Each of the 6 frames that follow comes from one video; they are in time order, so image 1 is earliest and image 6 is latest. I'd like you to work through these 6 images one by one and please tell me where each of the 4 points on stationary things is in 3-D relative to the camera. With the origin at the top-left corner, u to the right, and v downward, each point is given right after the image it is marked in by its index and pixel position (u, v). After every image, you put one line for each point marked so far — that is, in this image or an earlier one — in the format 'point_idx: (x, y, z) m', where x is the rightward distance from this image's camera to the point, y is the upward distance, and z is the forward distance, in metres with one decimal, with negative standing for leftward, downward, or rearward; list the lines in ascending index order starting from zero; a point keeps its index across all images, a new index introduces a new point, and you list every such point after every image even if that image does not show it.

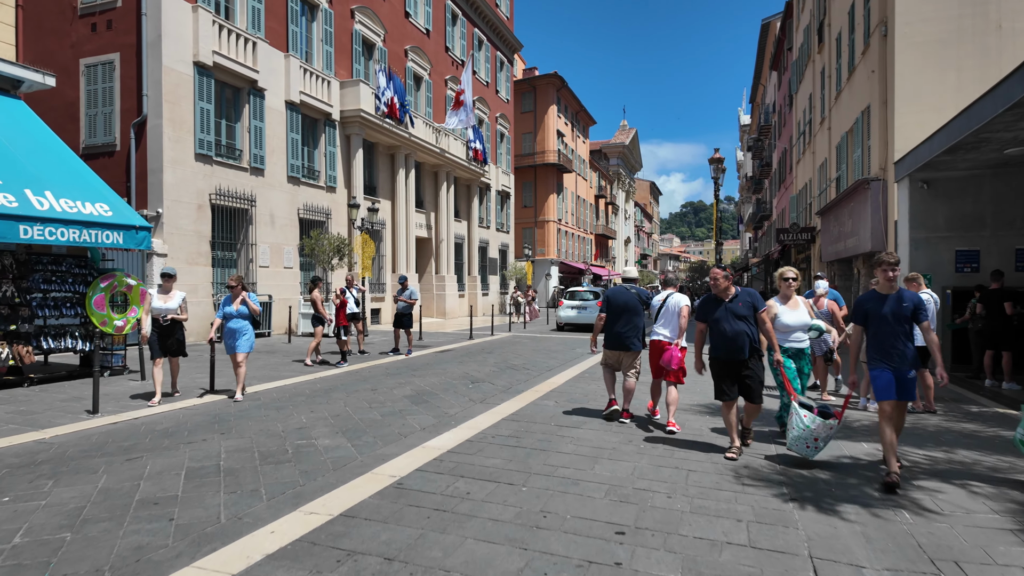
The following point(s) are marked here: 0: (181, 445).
0: (-2.7, -1.3, +4.9) m
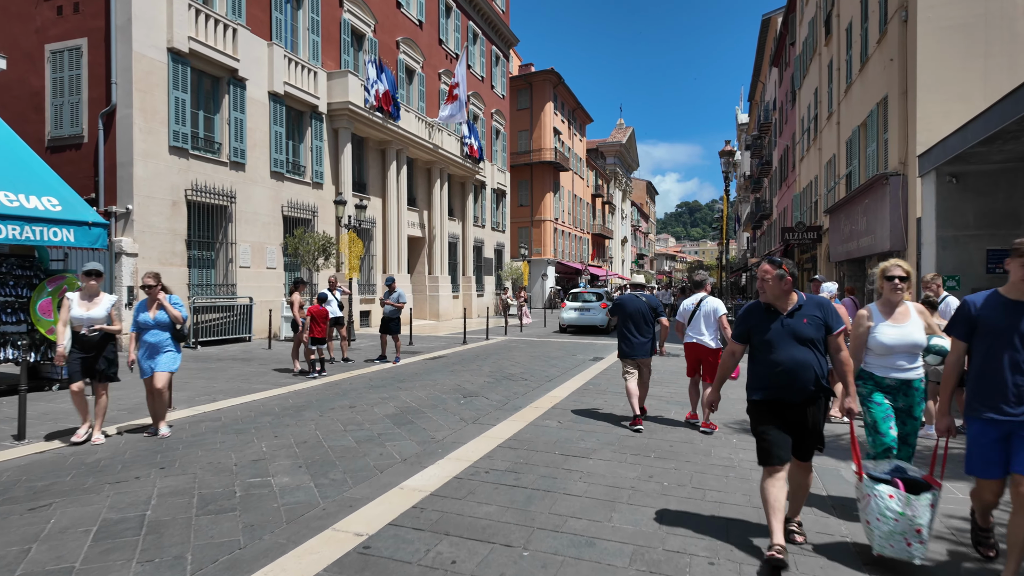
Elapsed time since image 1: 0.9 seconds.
0: (-2.8, -1.3, +4.1) m
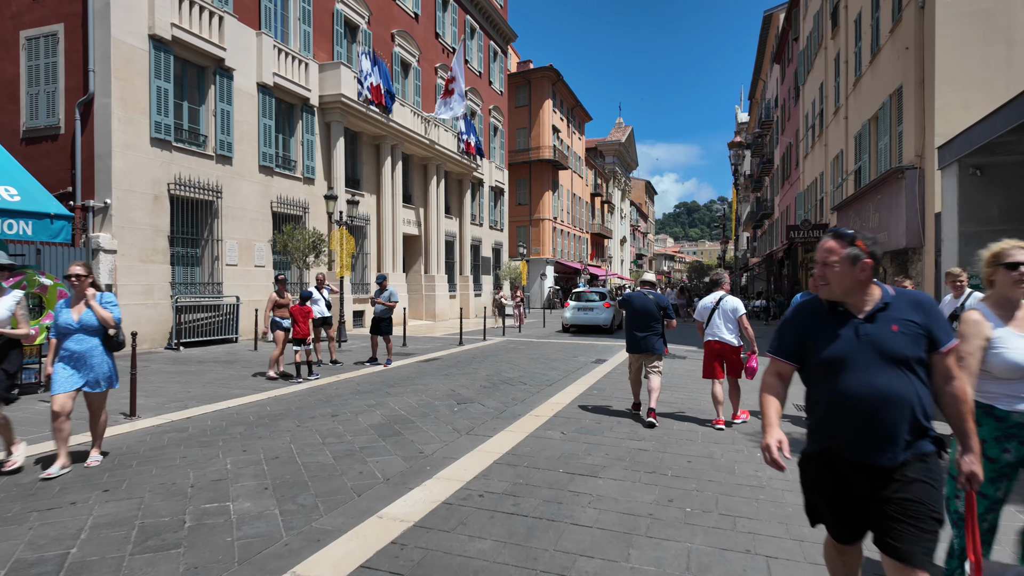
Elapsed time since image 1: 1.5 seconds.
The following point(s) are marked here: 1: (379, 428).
0: (-2.8, -1.3, +3.5) m
1: (-1.3, -1.3, +5.6) m
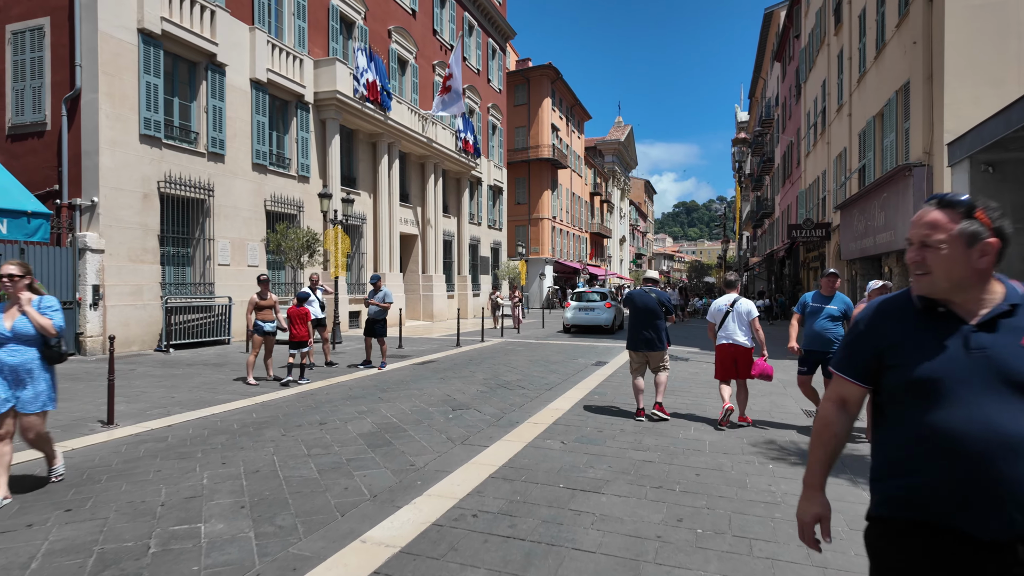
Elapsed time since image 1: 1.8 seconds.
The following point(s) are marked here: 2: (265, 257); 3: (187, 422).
0: (-2.8, -1.3, +3.2) m
1: (-1.3, -1.3, +5.3) m
2: (-6.3, +0.8, +15.4) m
3: (-3.2, -1.3, +5.9) m
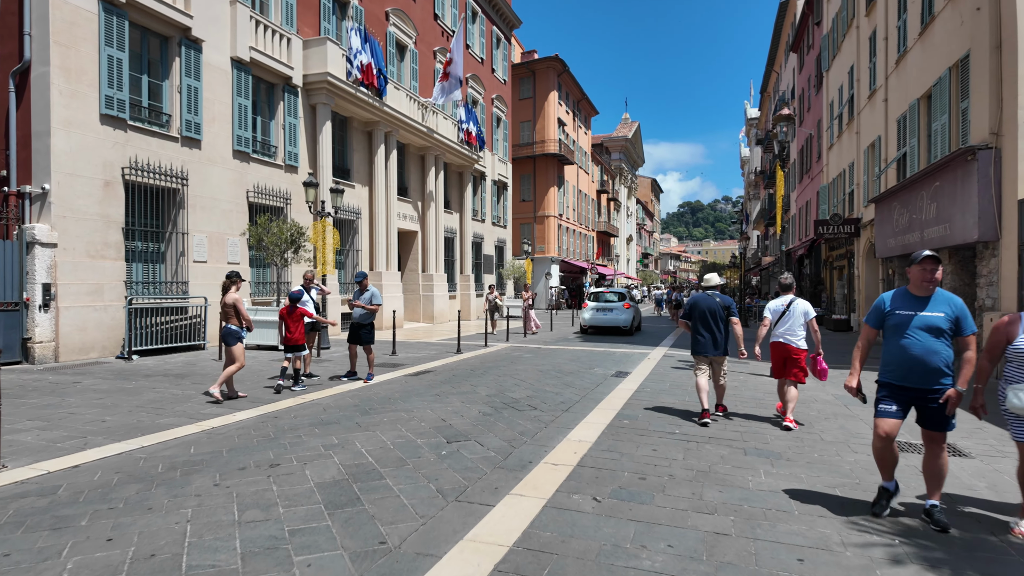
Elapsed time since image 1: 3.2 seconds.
0: (-2.7, -1.3, +1.8) m
1: (-1.2, -1.3, +3.9) m
2: (-6.2, +0.8, +14.0) m
3: (-3.1, -1.3, +4.5) m
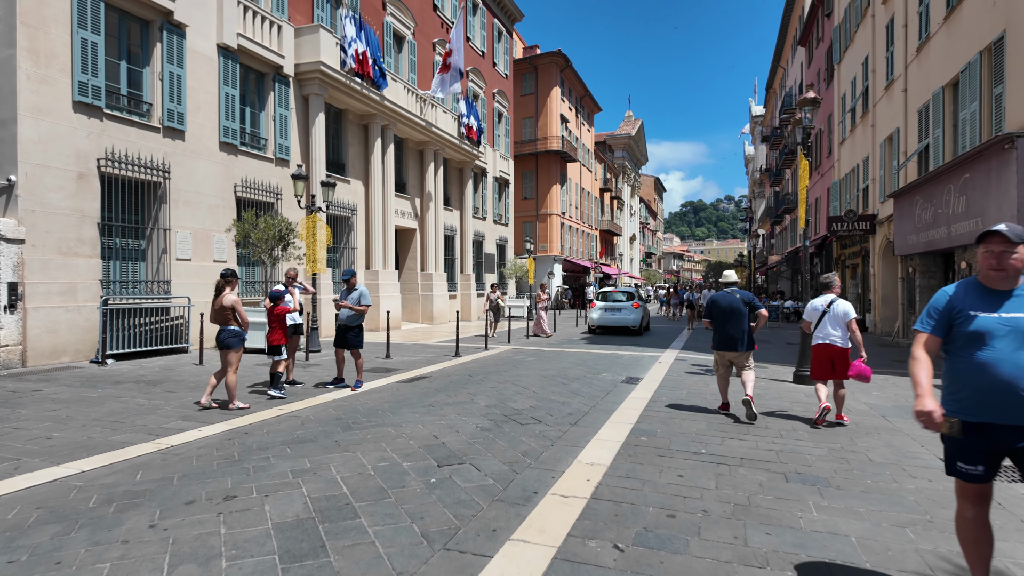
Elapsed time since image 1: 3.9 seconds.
0: (-2.7, -1.3, +1.1) m
1: (-1.2, -1.3, +3.2) m
2: (-6.1, +0.8, +13.3) m
3: (-3.1, -1.3, +3.8) m
